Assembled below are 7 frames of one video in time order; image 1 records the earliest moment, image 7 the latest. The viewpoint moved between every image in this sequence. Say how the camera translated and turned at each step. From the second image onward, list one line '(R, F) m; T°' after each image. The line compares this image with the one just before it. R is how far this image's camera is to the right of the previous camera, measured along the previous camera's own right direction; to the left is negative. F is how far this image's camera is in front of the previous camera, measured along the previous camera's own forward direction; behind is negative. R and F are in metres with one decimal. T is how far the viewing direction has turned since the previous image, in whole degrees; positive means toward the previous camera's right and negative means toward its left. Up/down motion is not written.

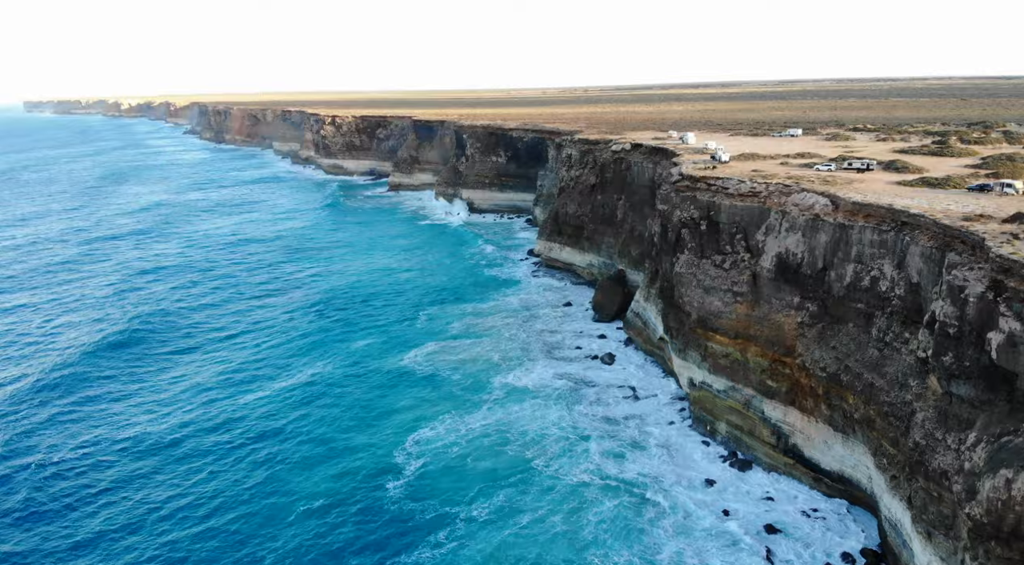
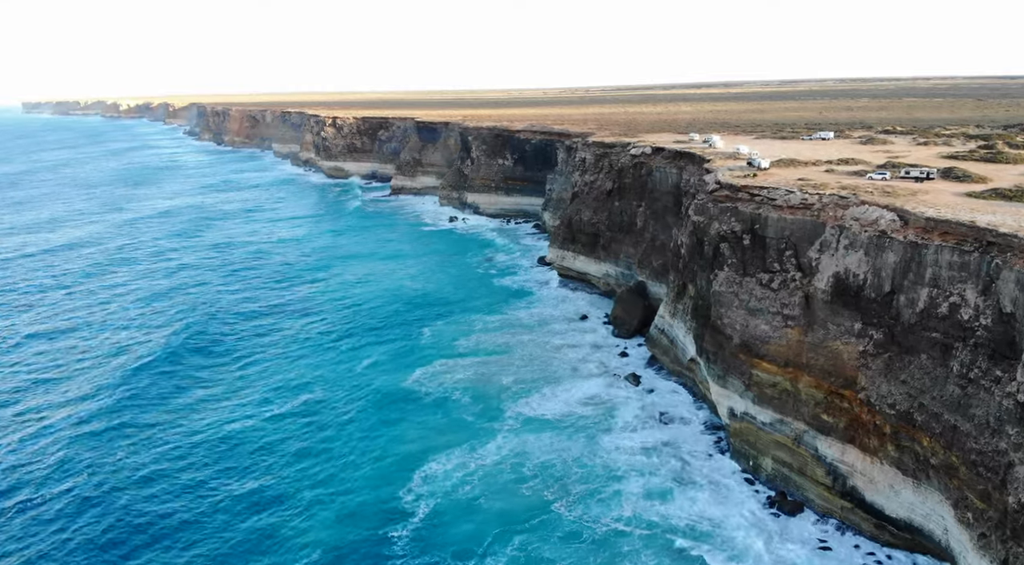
(-0.9, +3.2) m; 0°
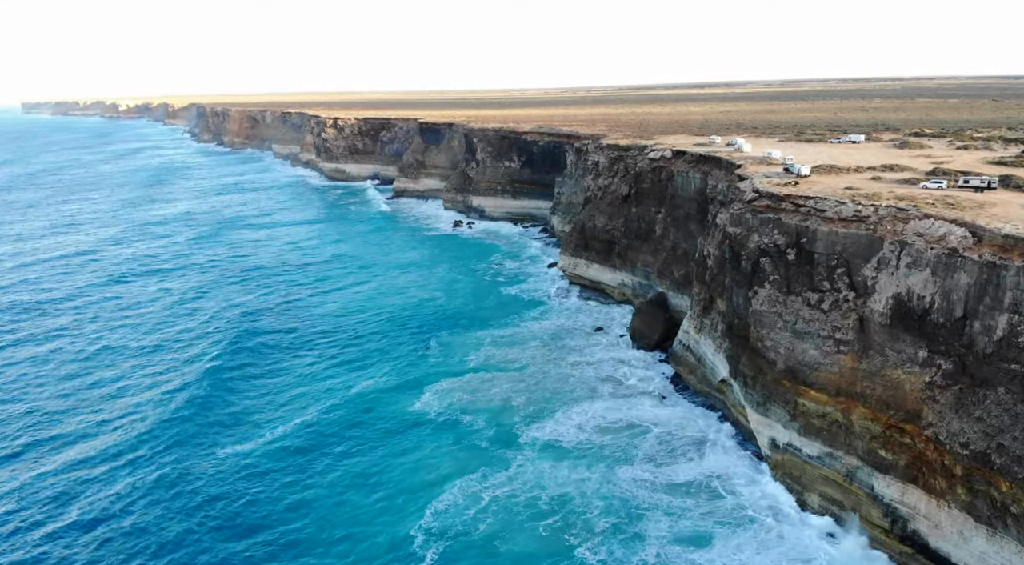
(-0.8, +2.6) m; 0°
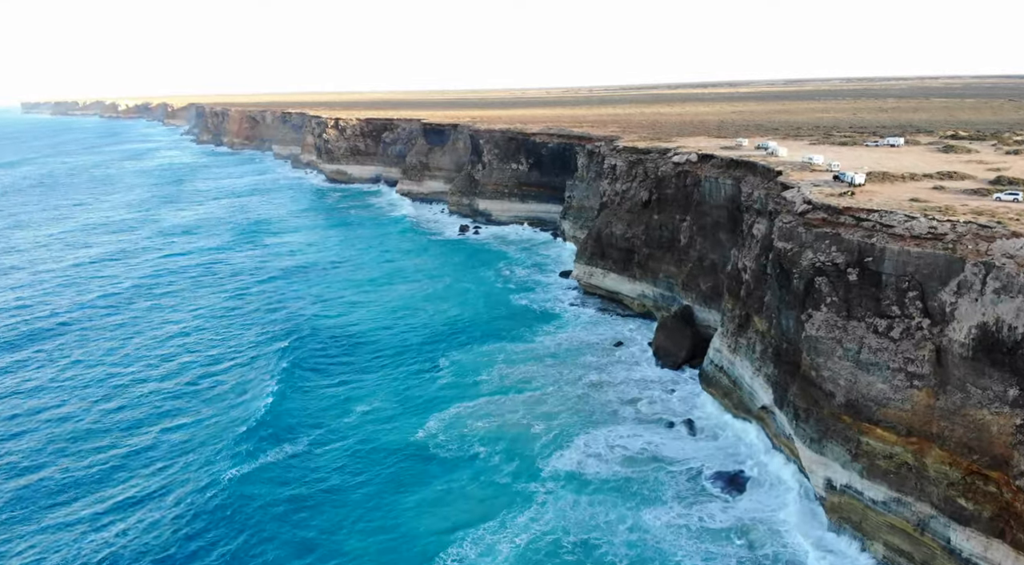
(-0.8, +2.9) m; 0°
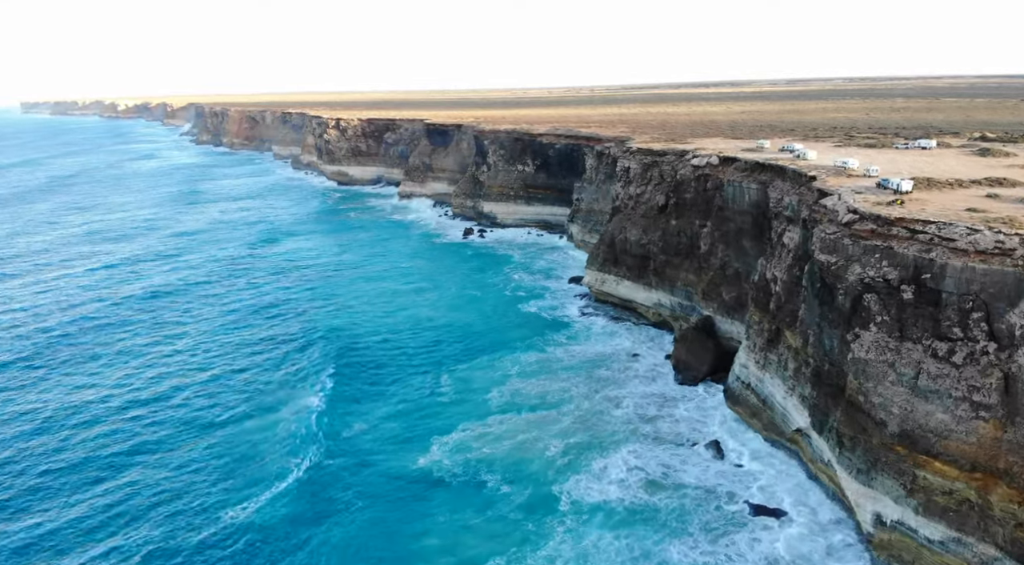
(-0.6, +2.1) m; 0°
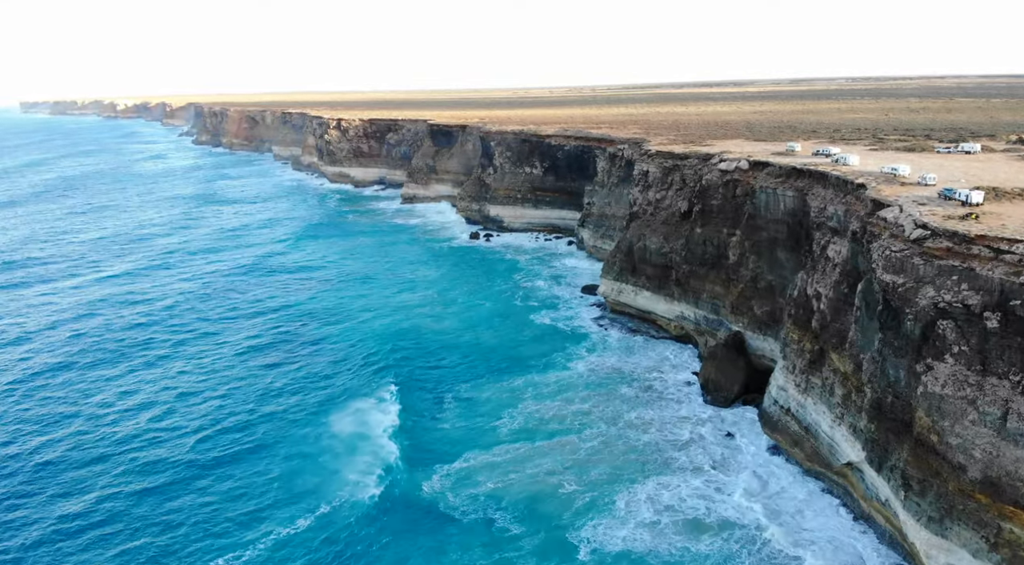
(-0.8, +2.6) m; 0°
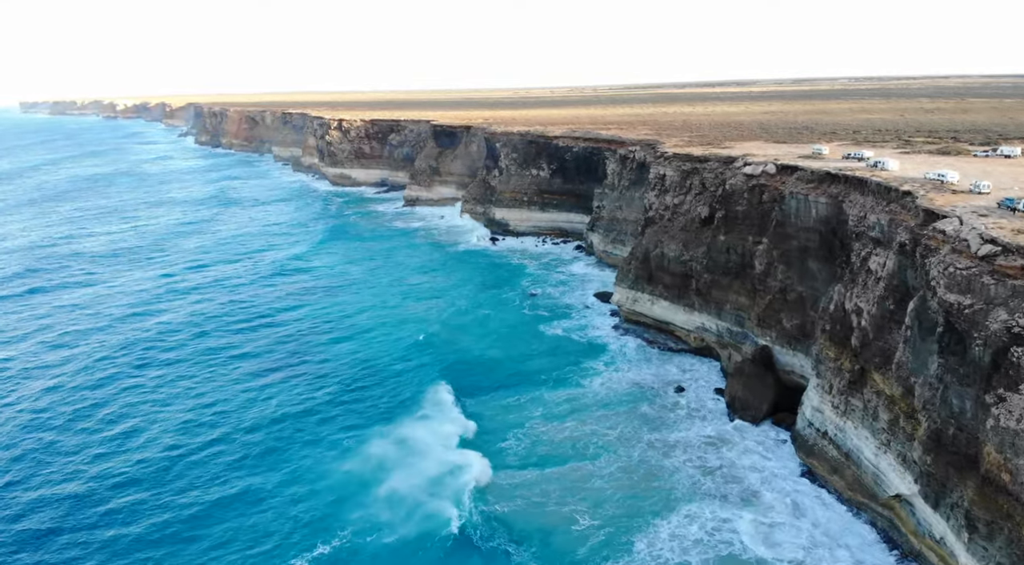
(-0.6, +2.1) m; 0°
